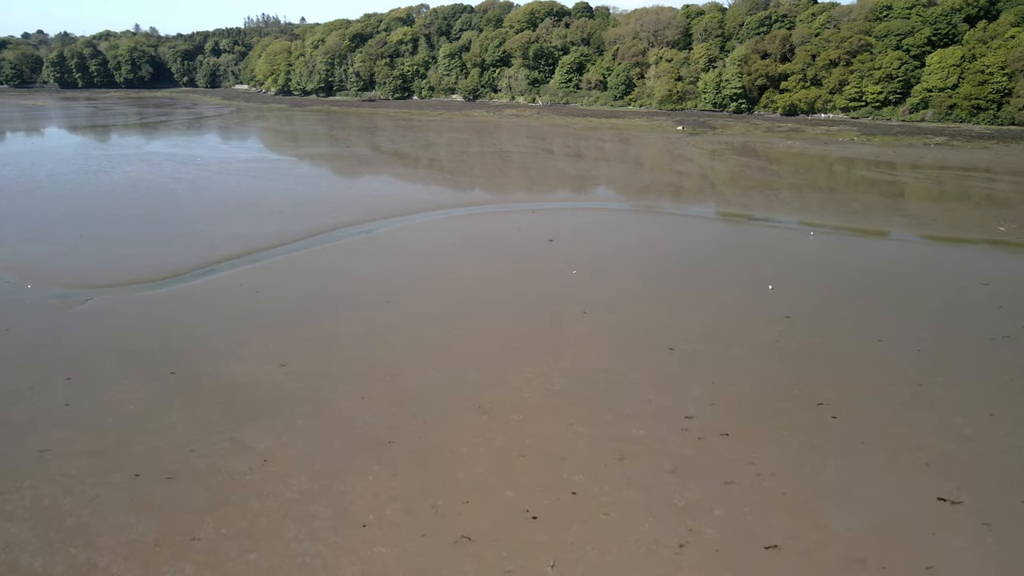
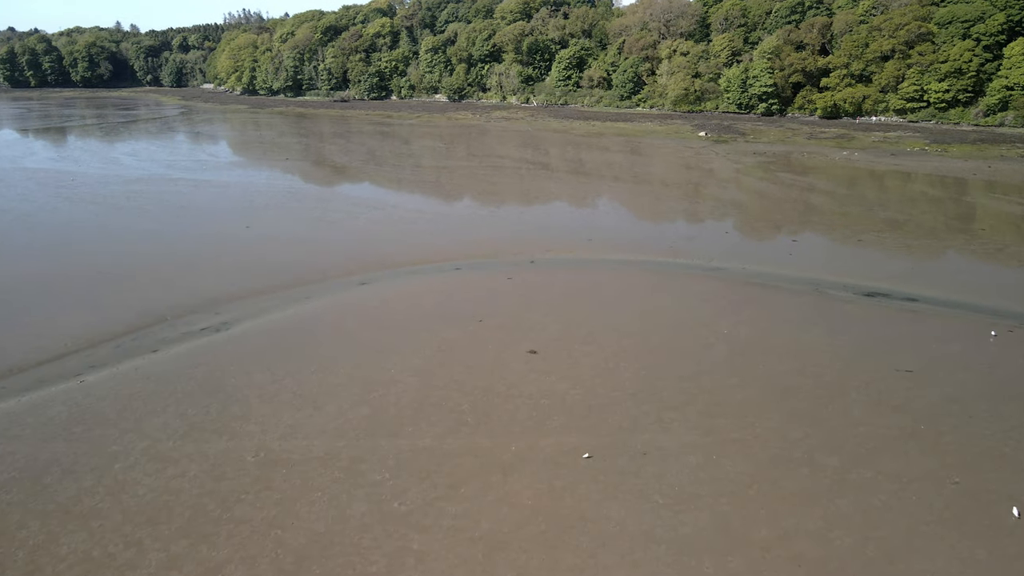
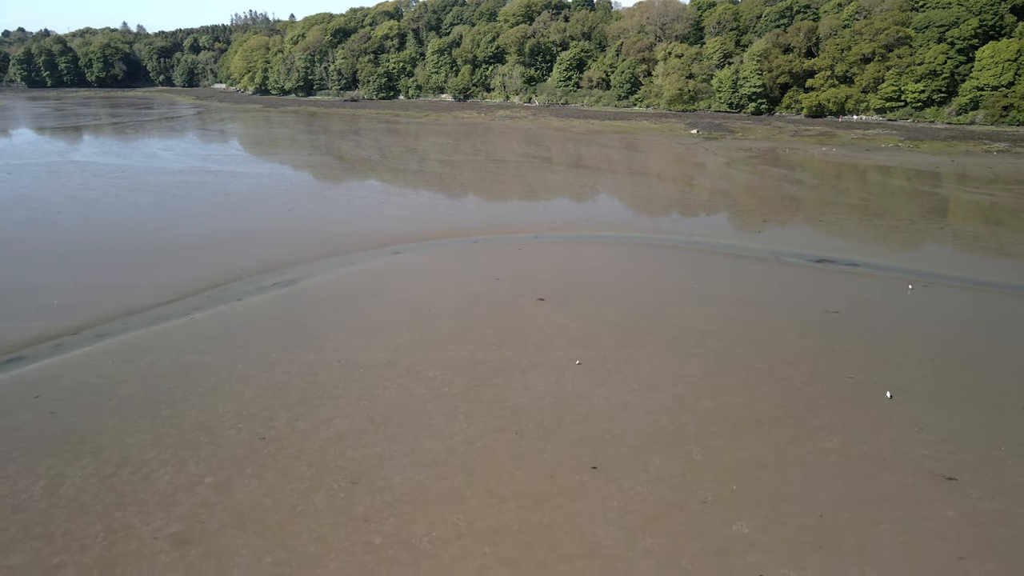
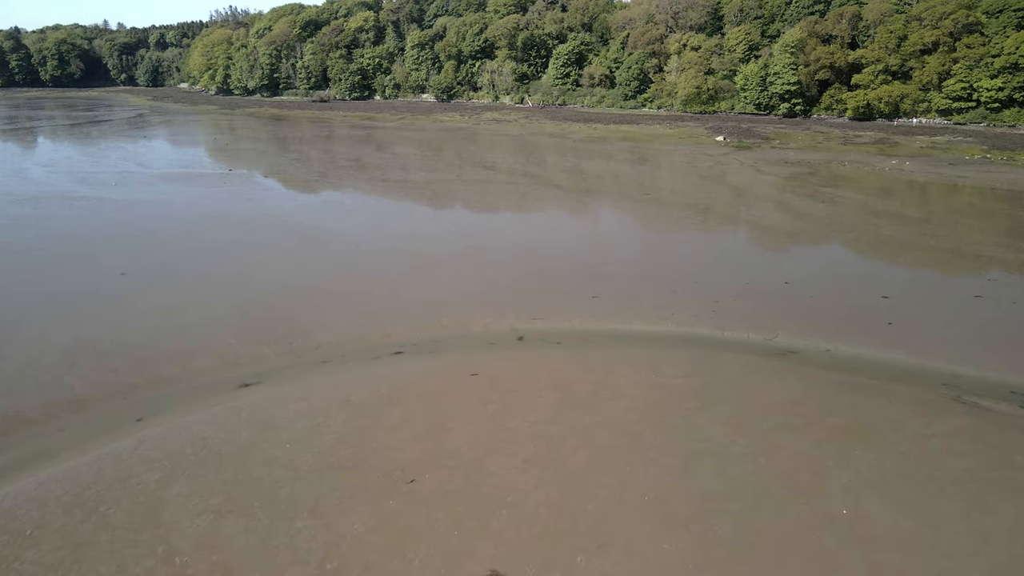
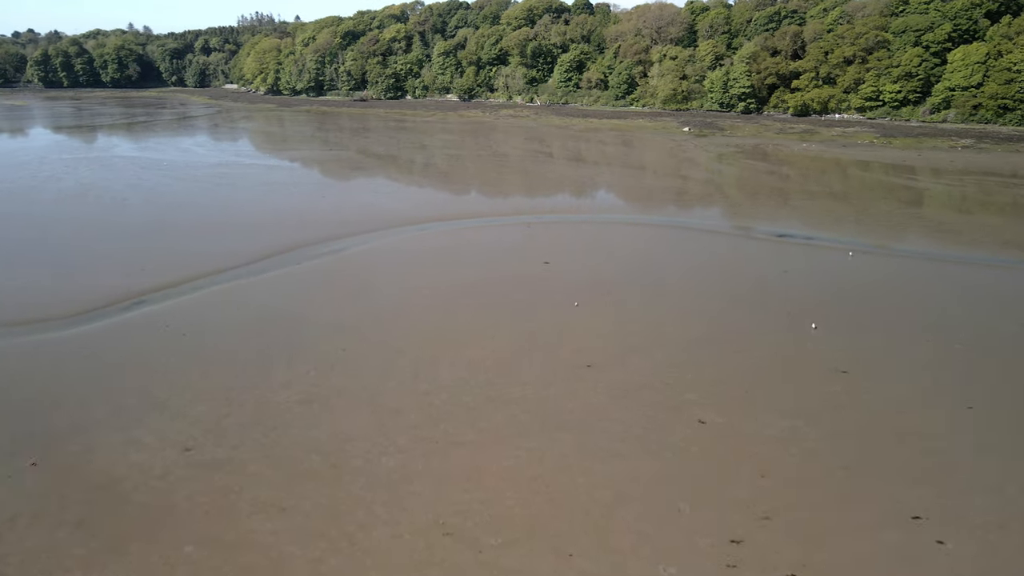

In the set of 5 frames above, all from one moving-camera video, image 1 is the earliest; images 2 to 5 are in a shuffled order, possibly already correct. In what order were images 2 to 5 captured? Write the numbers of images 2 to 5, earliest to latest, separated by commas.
5, 3, 2, 4
